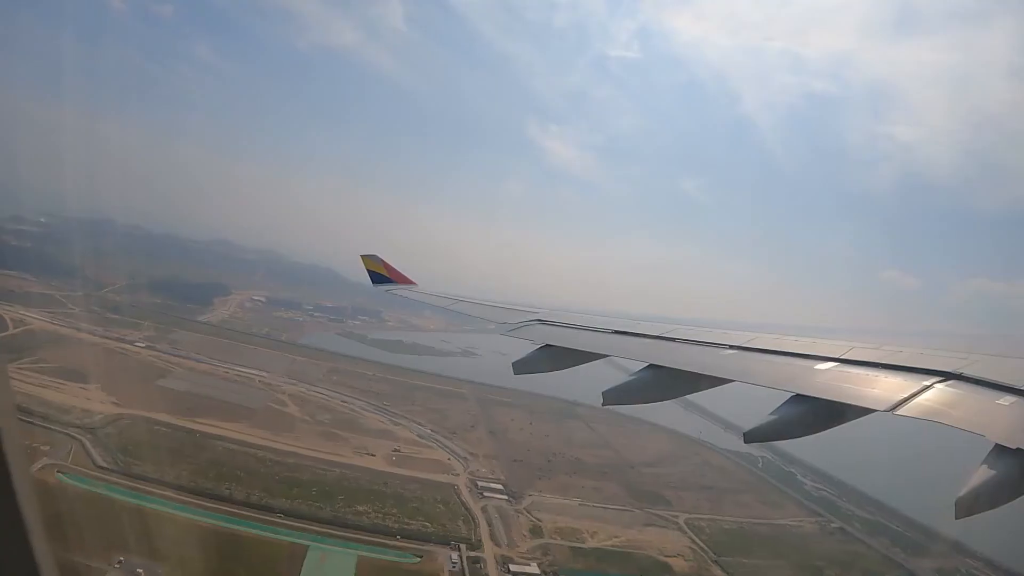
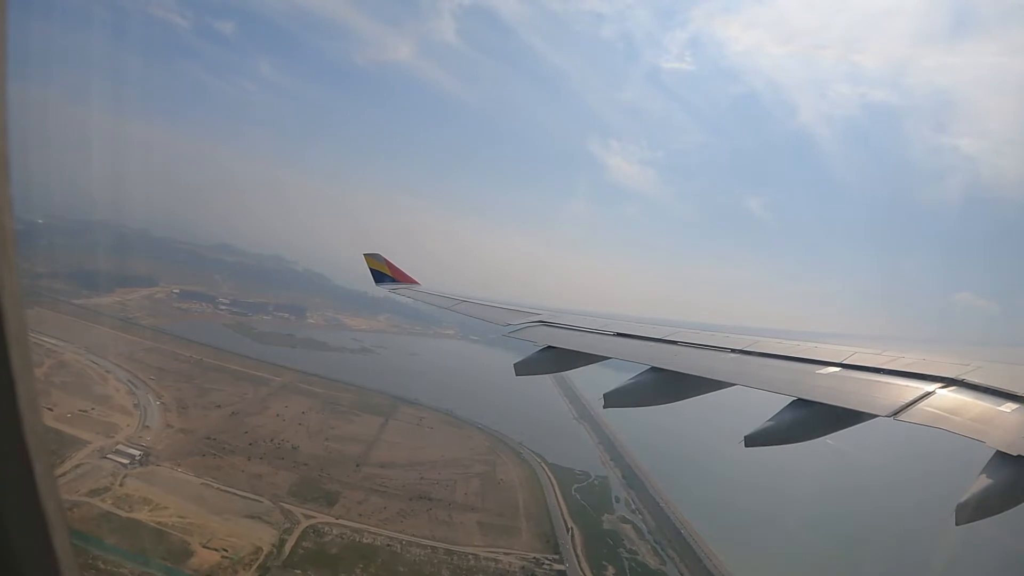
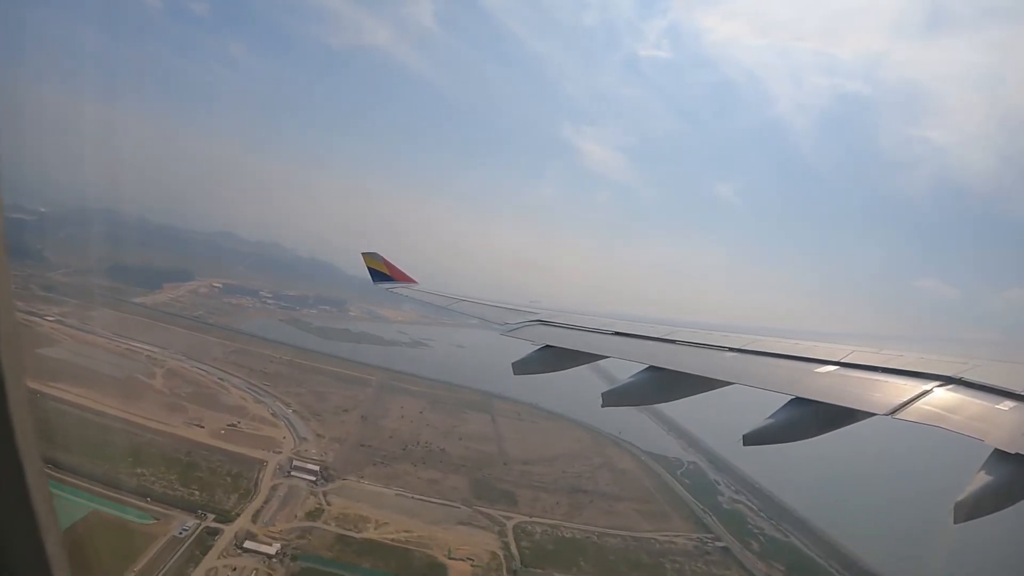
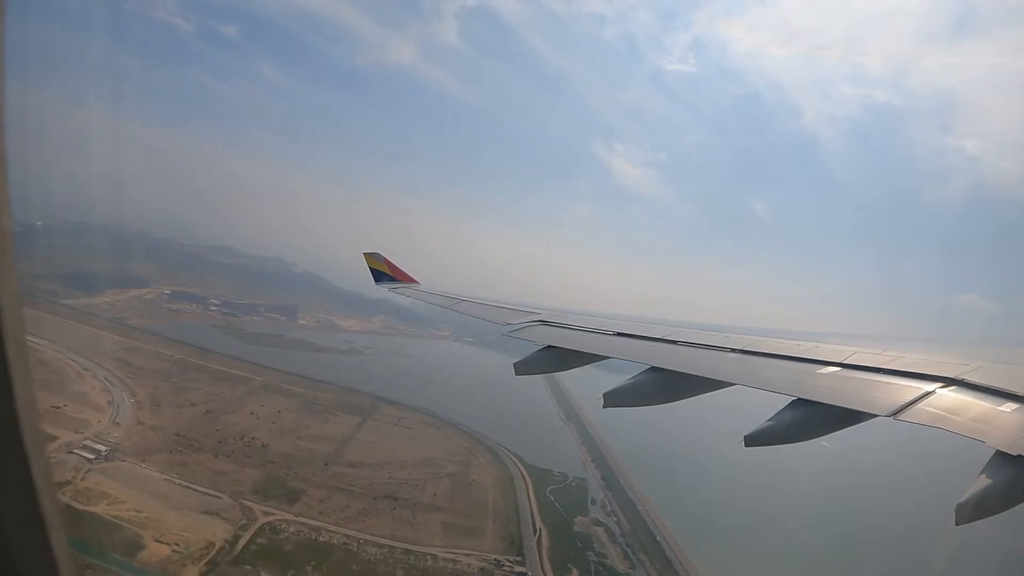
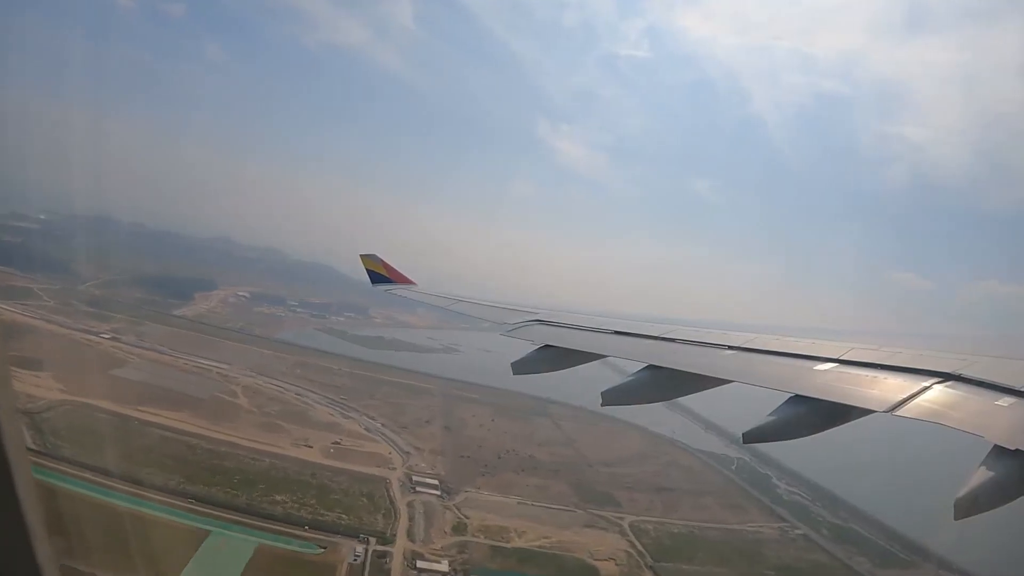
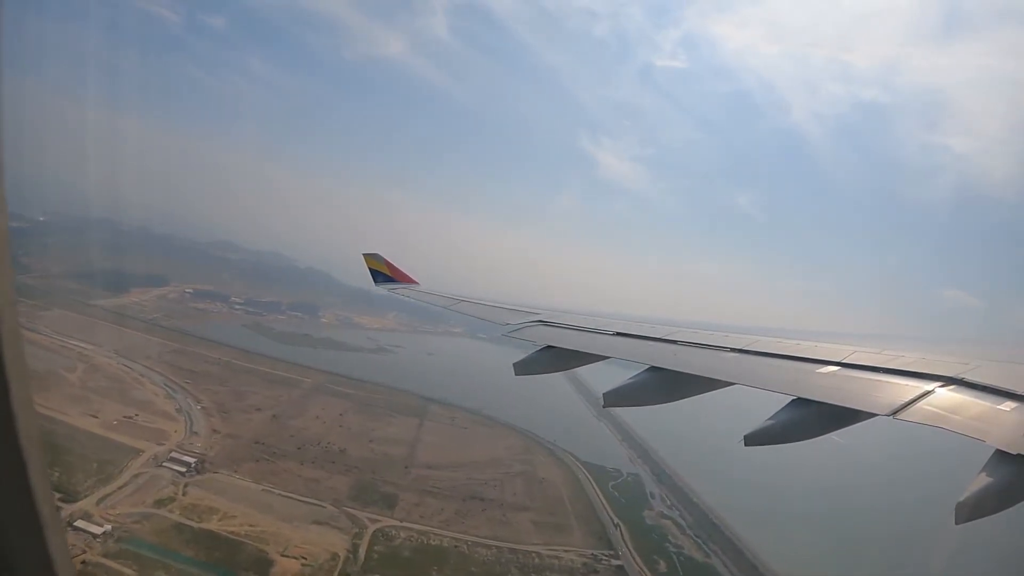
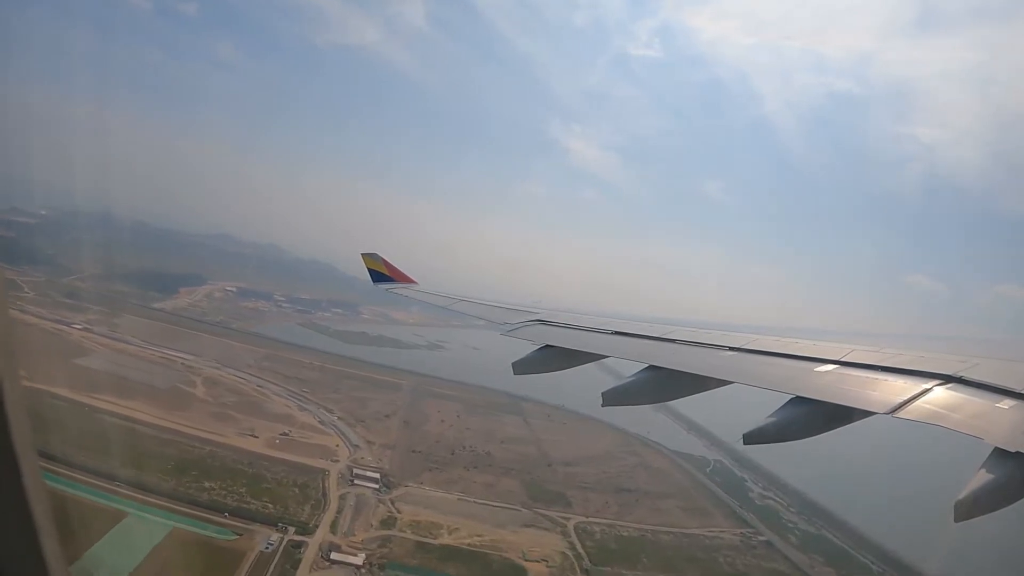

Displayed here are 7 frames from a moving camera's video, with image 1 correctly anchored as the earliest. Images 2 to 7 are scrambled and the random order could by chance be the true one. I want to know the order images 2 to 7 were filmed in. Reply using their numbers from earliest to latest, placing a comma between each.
5, 7, 3, 6, 2, 4
